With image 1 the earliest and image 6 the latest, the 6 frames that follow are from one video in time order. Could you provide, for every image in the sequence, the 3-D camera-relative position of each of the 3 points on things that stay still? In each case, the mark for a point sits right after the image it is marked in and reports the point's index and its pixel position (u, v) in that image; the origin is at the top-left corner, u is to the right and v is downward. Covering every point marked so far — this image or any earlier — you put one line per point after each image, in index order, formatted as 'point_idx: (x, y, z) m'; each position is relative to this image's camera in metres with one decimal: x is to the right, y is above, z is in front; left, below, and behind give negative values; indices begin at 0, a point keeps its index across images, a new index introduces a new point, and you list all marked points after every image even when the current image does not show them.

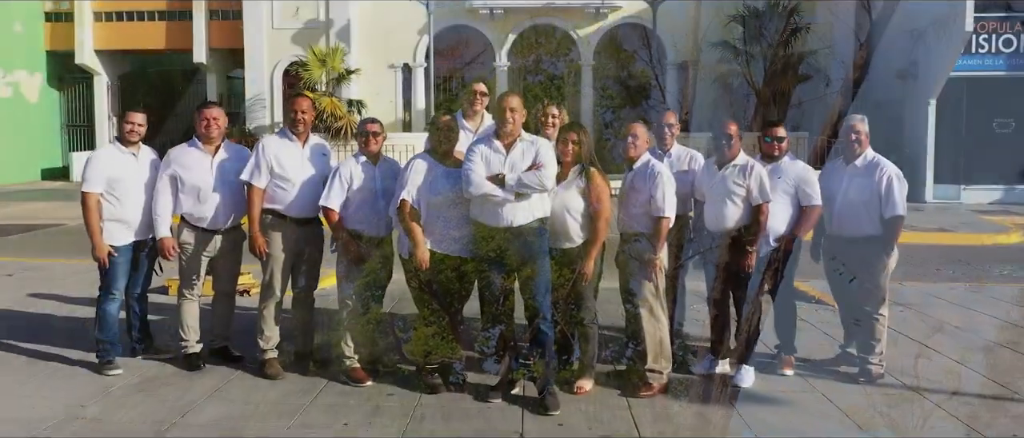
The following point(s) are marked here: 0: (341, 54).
0: (-2.0, +1.9, +14.5) m
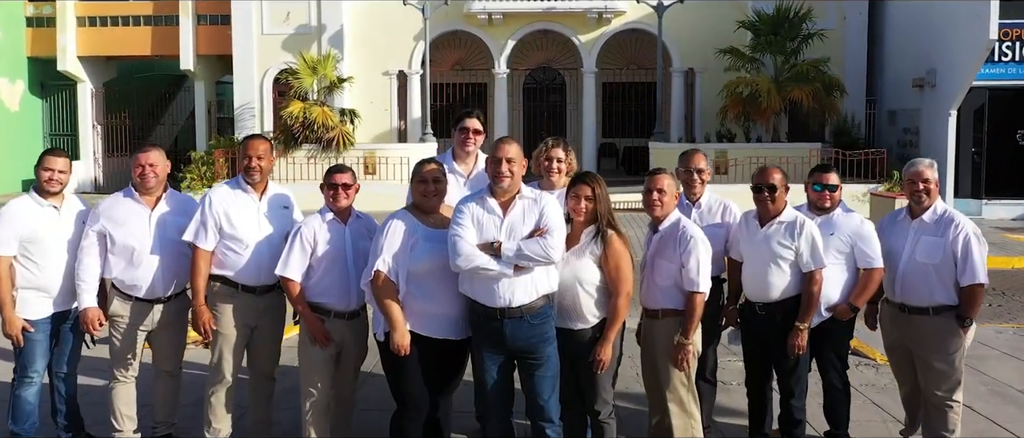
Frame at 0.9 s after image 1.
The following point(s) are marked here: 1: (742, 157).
0: (-2.0, +1.7, +13.9) m
1: (+2.3, +0.6, +12.8) m
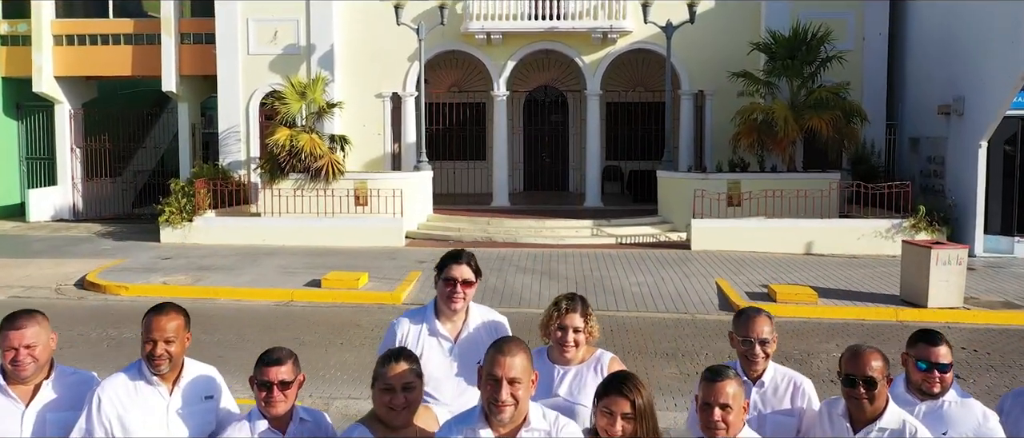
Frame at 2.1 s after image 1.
0: (-2.0, +1.4, +13.1) m
1: (+2.3, +0.3, +12.0) m
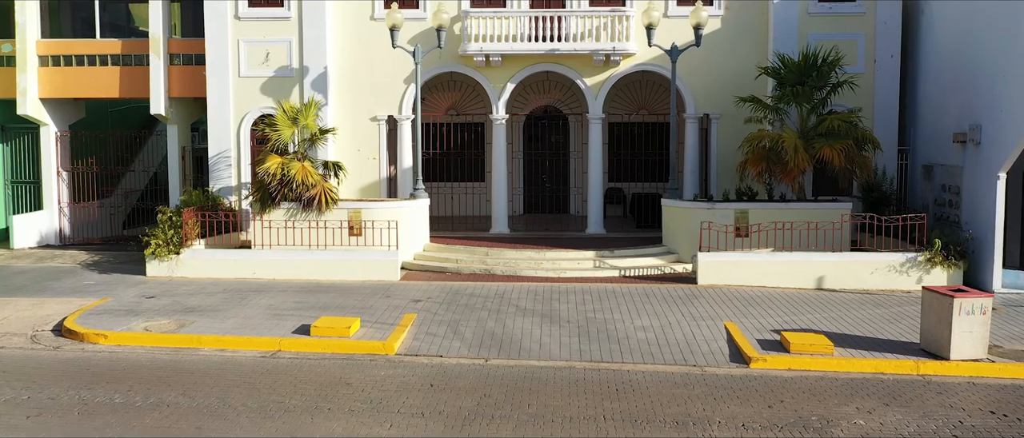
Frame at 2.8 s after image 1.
0: (-2.0, +1.1, +12.7) m
1: (+2.3, 0.0, +11.6) m
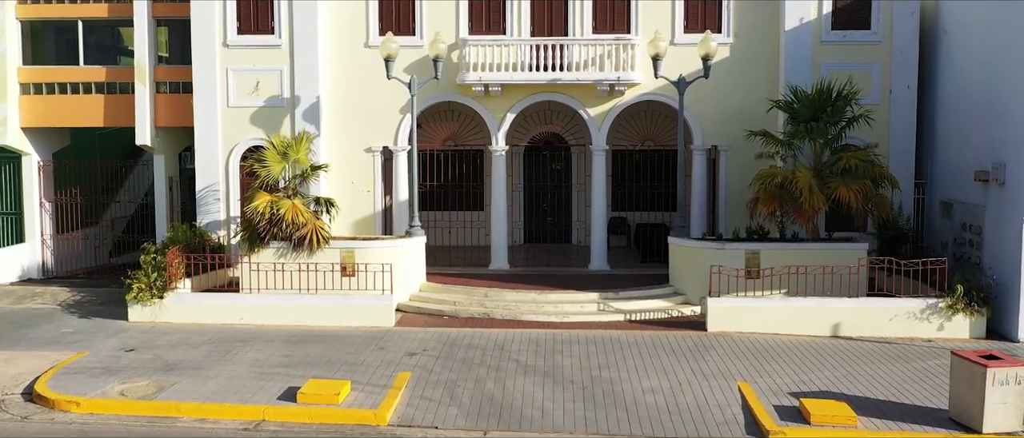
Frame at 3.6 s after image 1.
0: (-2.0, +0.7, +12.2) m
1: (+2.3, -0.4, +11.1) m
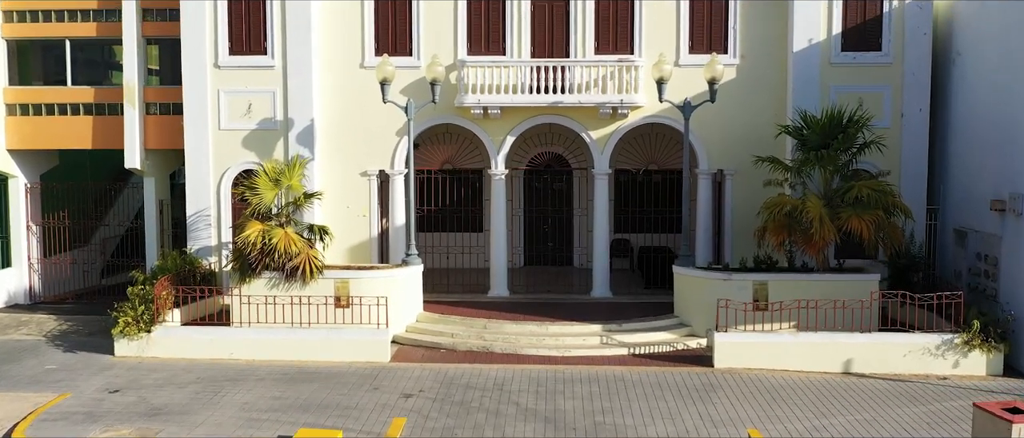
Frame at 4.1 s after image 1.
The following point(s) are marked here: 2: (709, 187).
0: (-2.0, +0.5, +11.8) m
1: (+2.3, -0.7, +10.7) m
2: (+2.0, +0.3, +12.5) m
